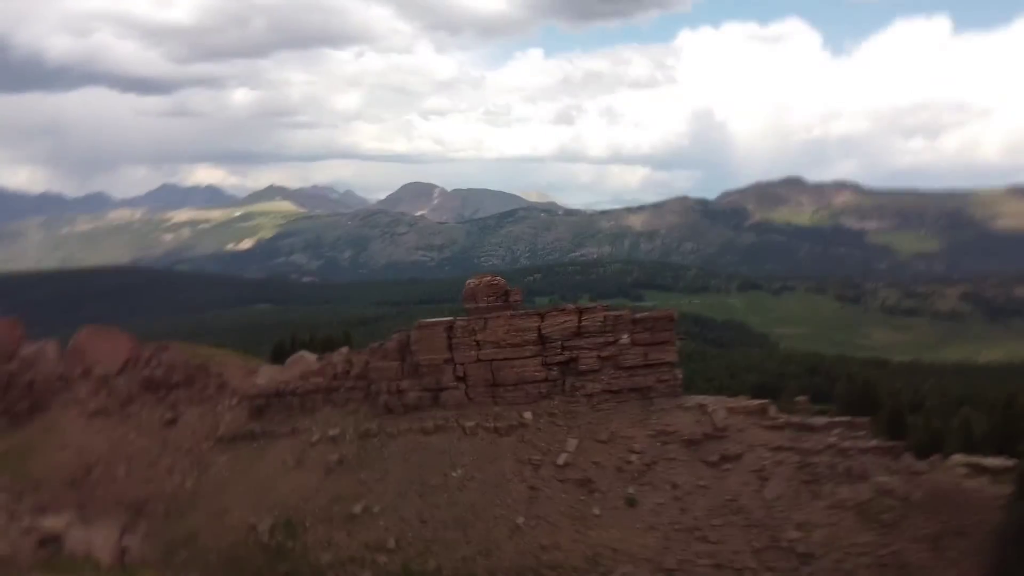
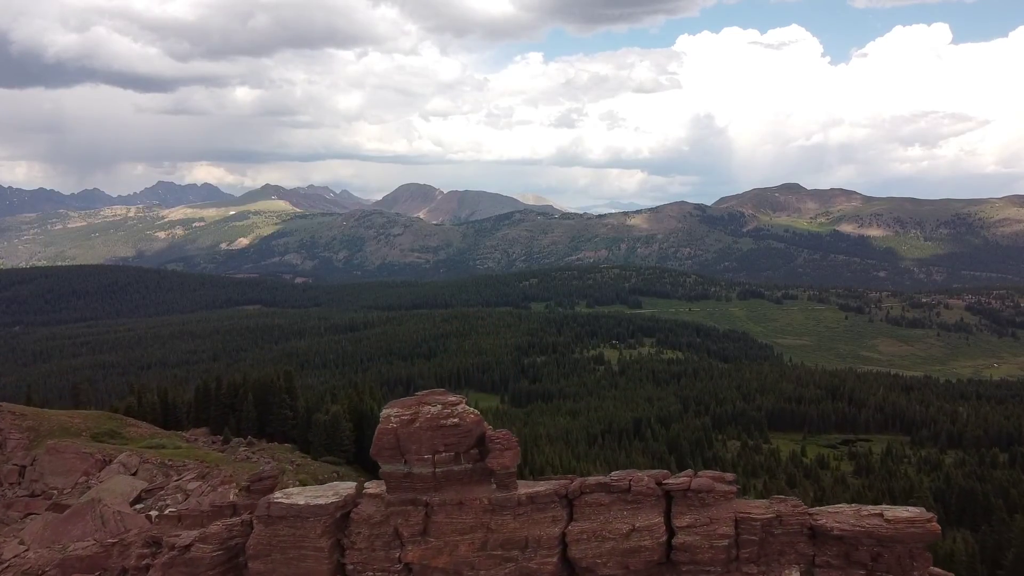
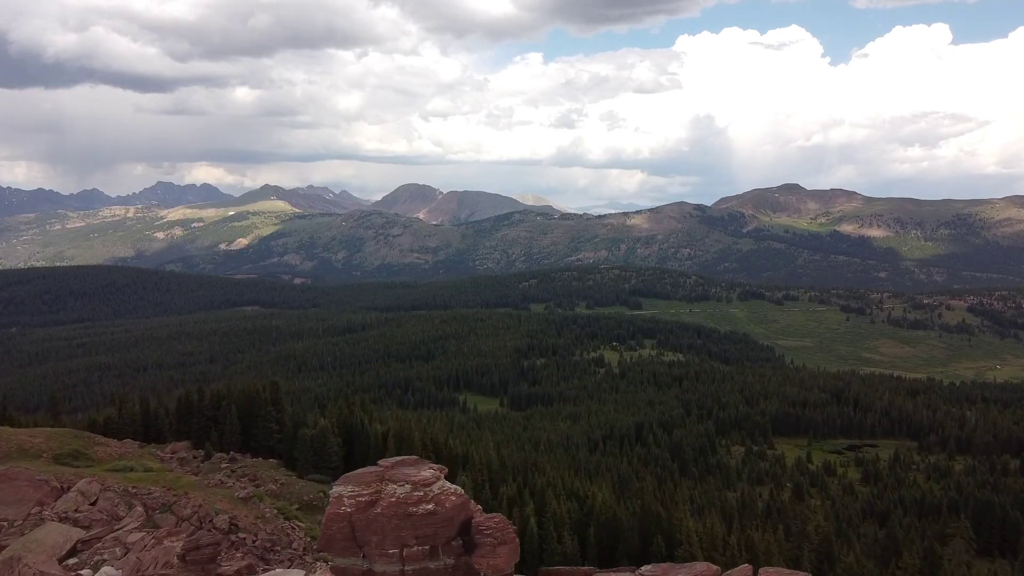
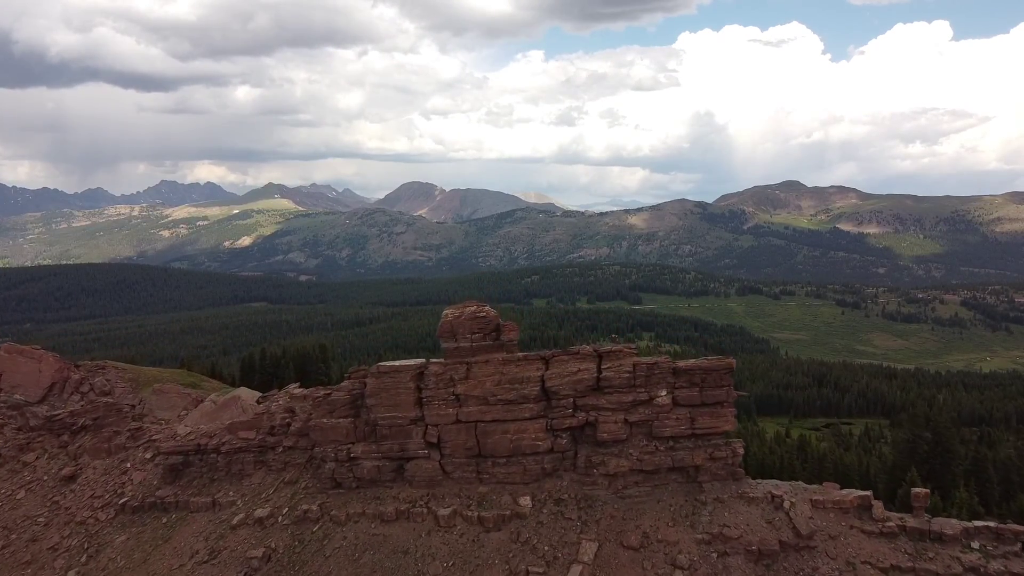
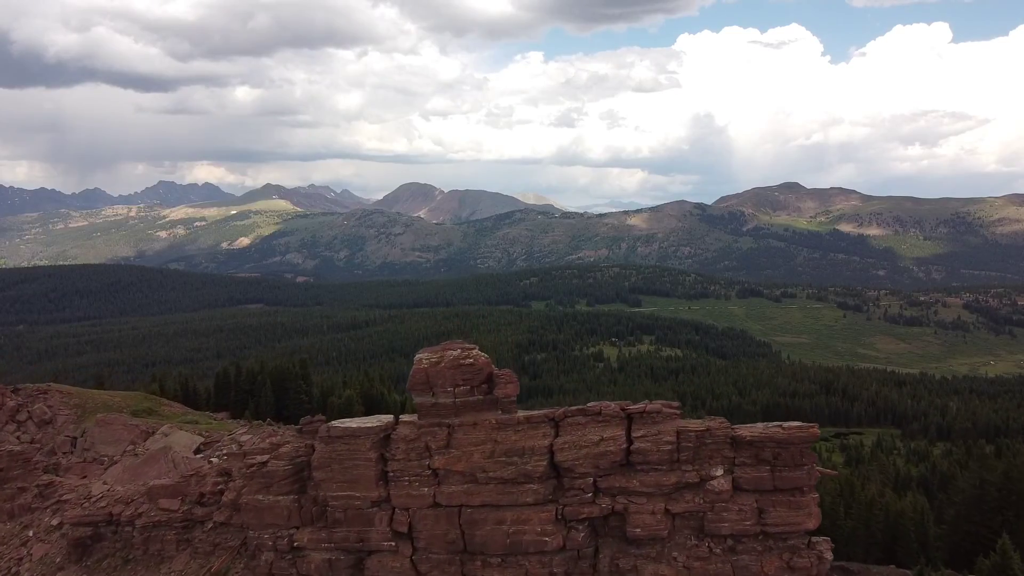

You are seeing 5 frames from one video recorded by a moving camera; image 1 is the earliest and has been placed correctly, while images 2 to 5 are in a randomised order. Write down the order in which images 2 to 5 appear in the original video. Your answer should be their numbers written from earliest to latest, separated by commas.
4, 5, 2, 3
